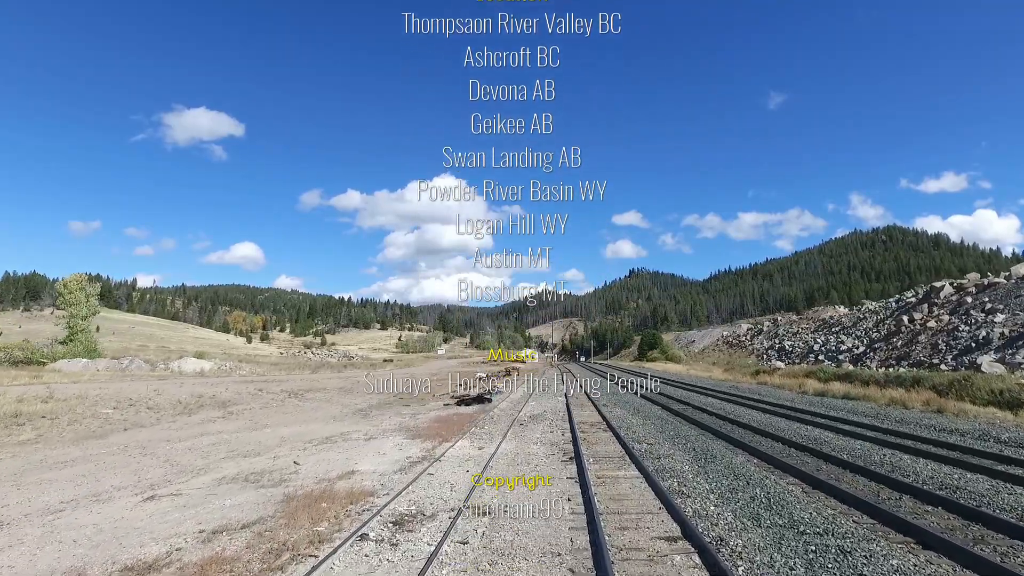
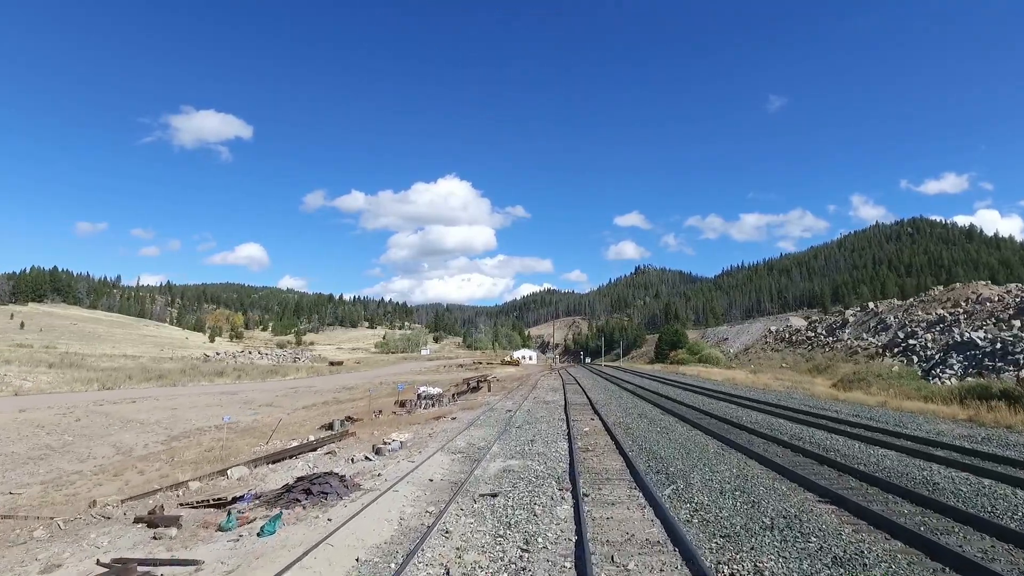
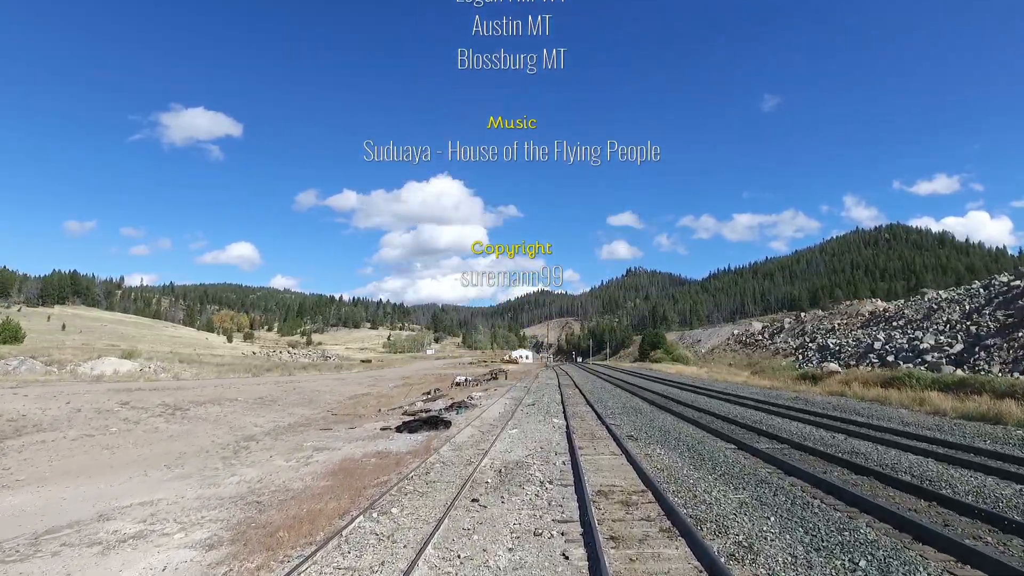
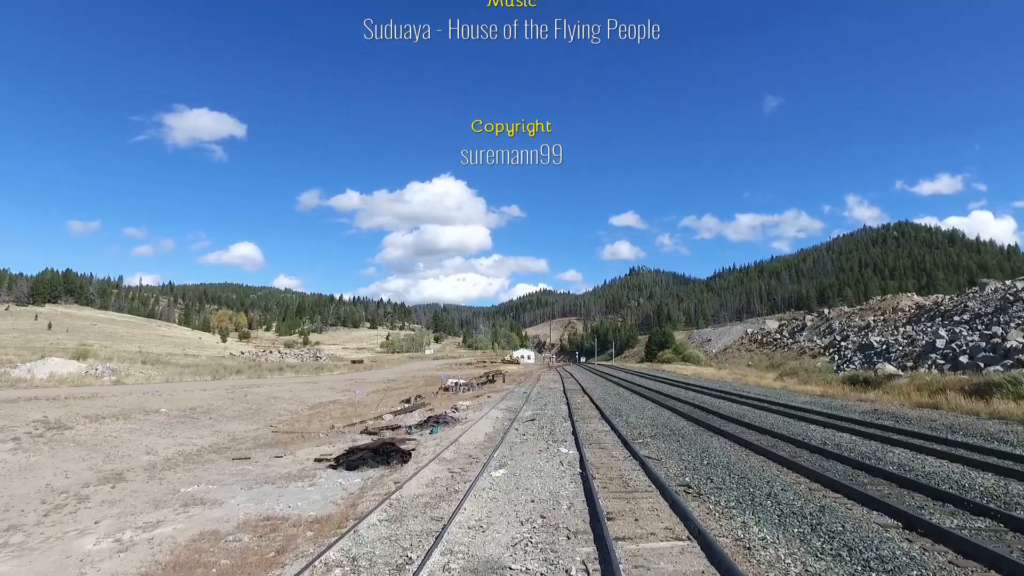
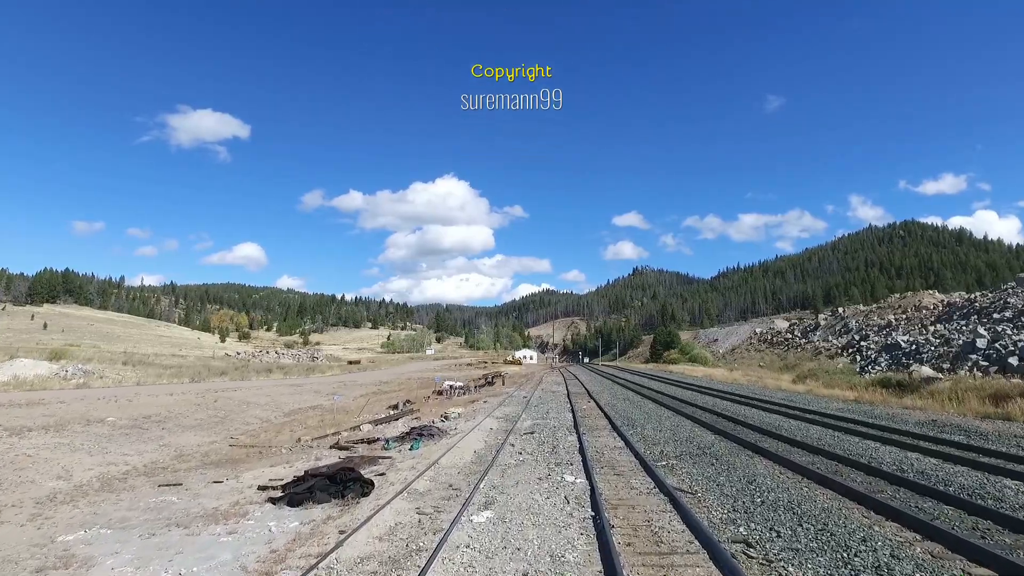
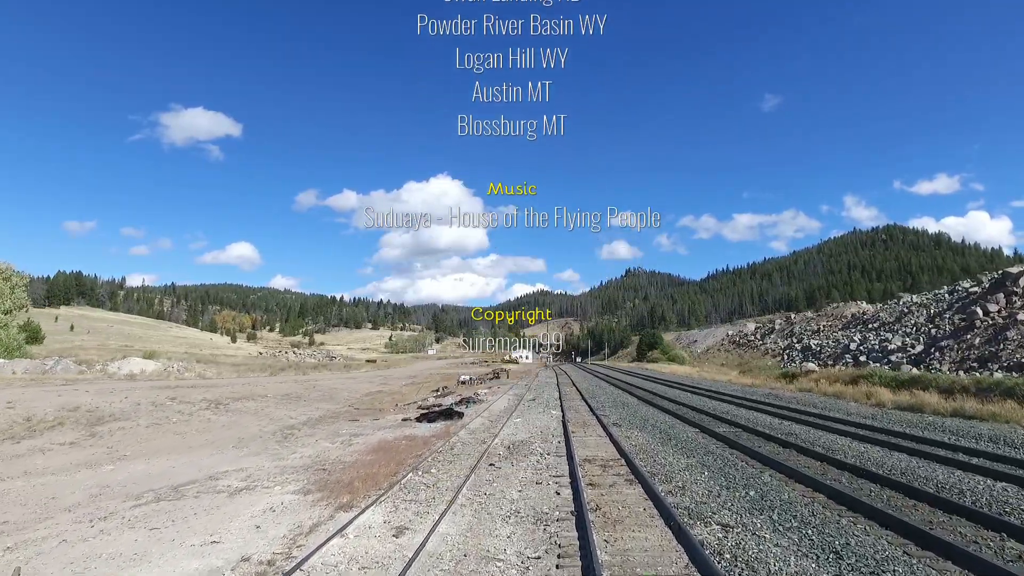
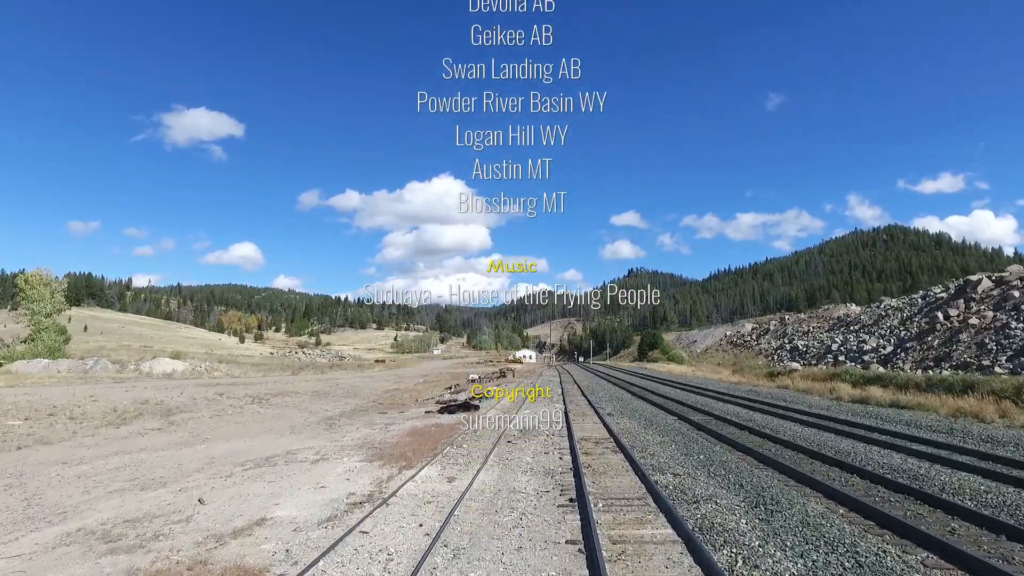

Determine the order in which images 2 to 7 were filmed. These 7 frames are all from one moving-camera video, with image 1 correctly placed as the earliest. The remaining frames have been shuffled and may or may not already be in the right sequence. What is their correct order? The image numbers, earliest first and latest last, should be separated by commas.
7, 6, 3, 4, 5, 2
